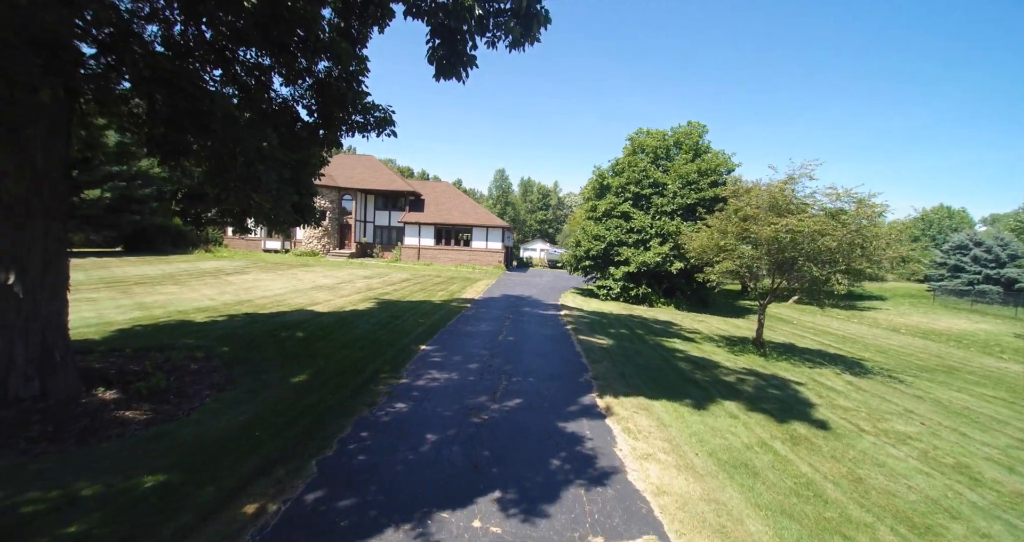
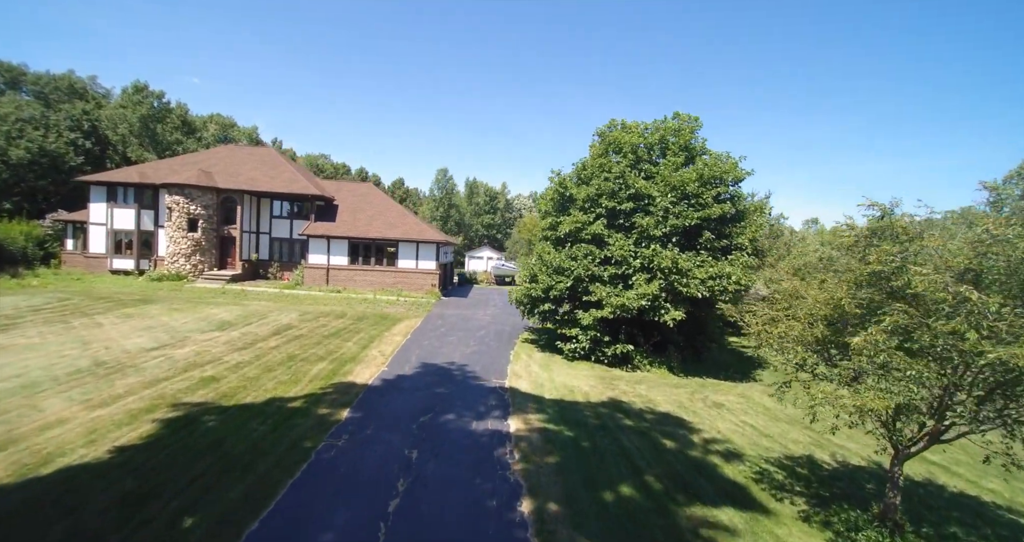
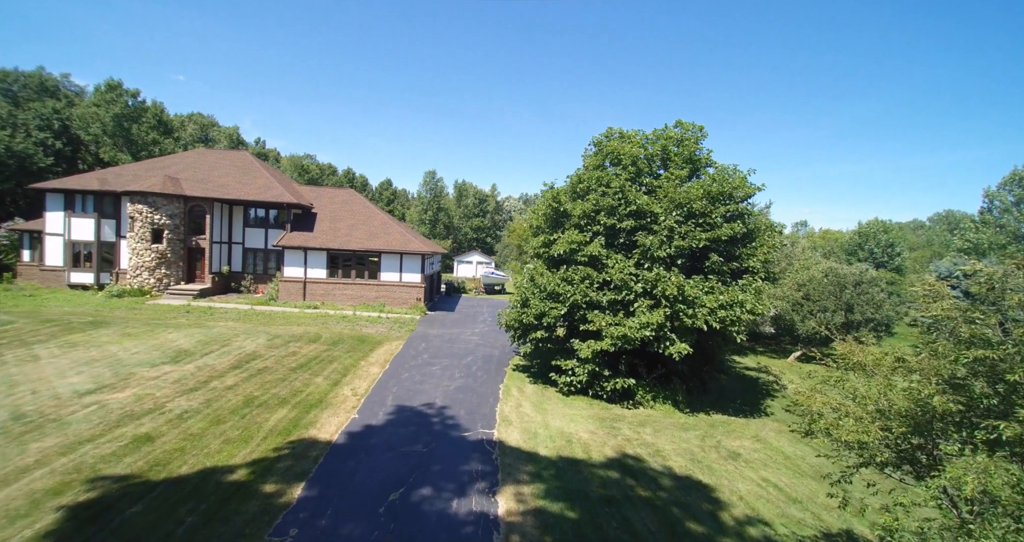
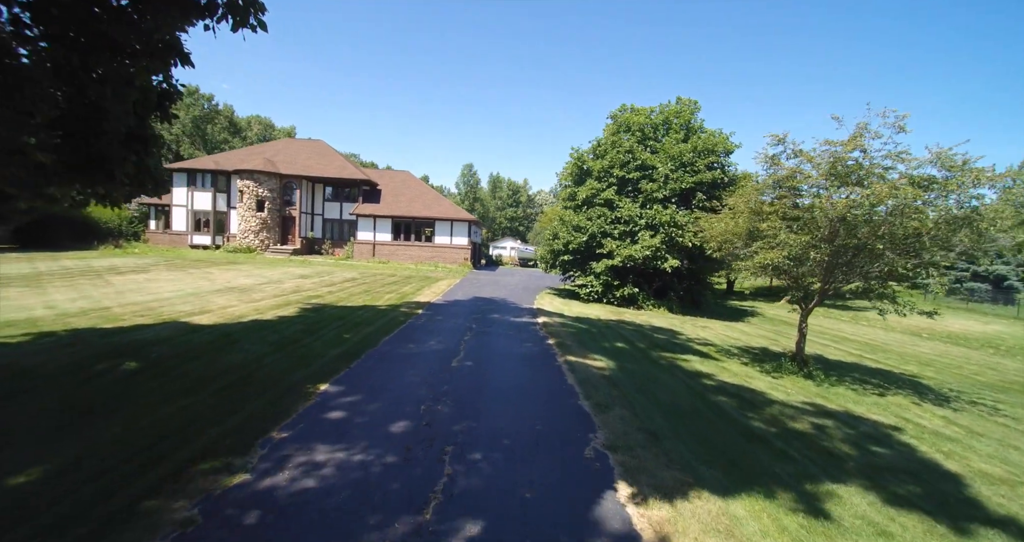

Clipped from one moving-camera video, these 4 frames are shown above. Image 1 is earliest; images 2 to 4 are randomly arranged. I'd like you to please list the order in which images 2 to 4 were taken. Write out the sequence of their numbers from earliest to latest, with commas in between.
4, 2, 3
